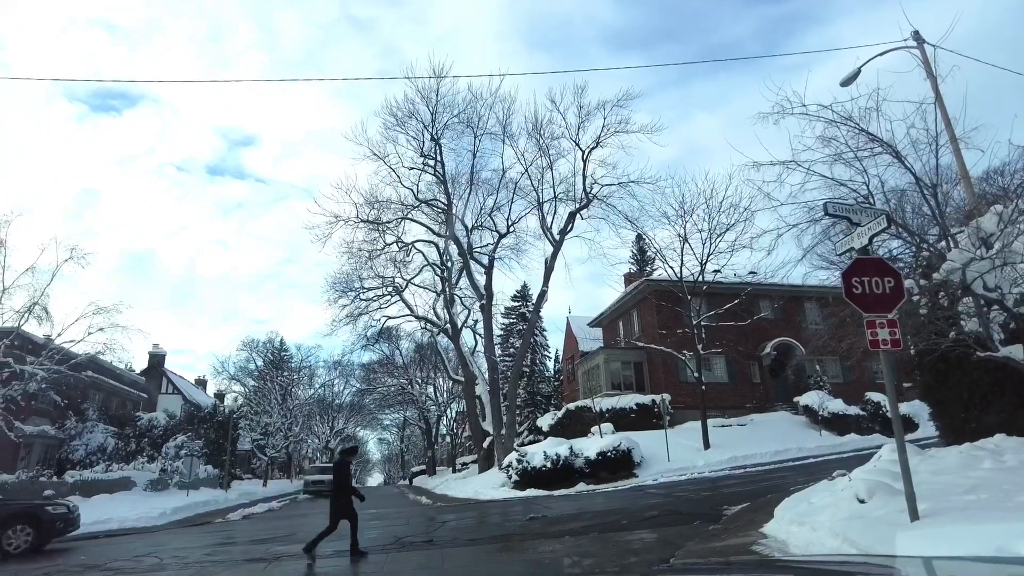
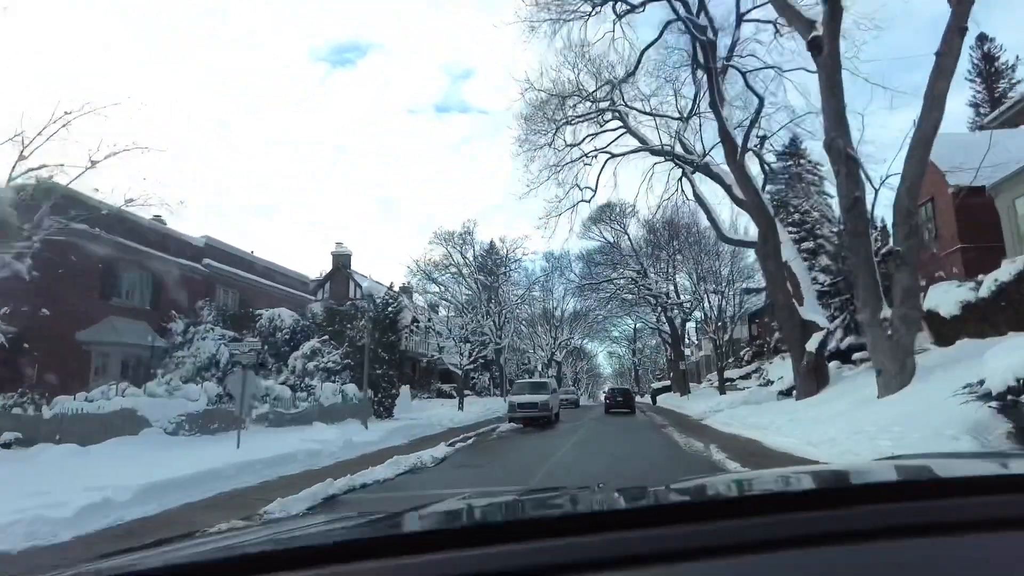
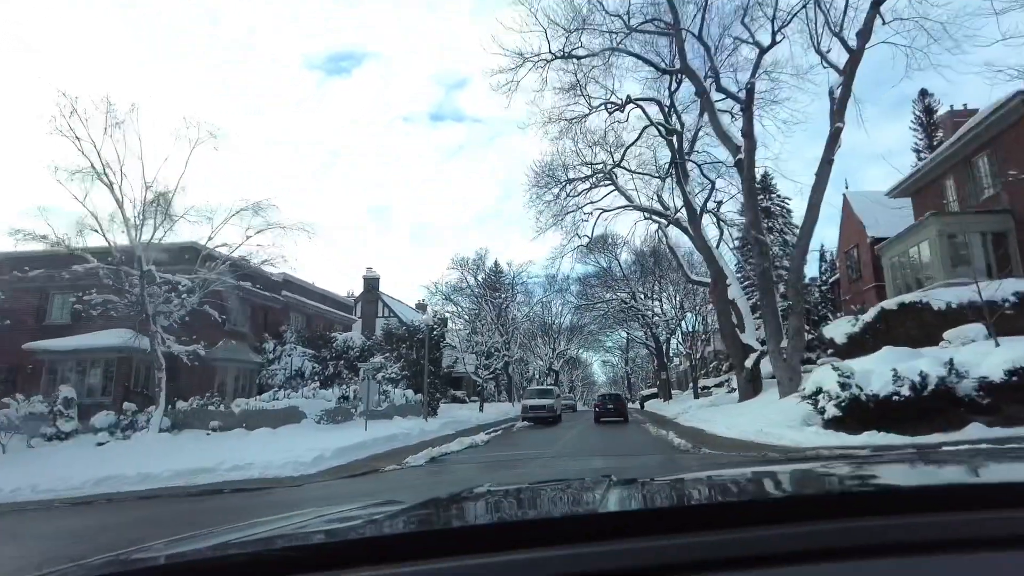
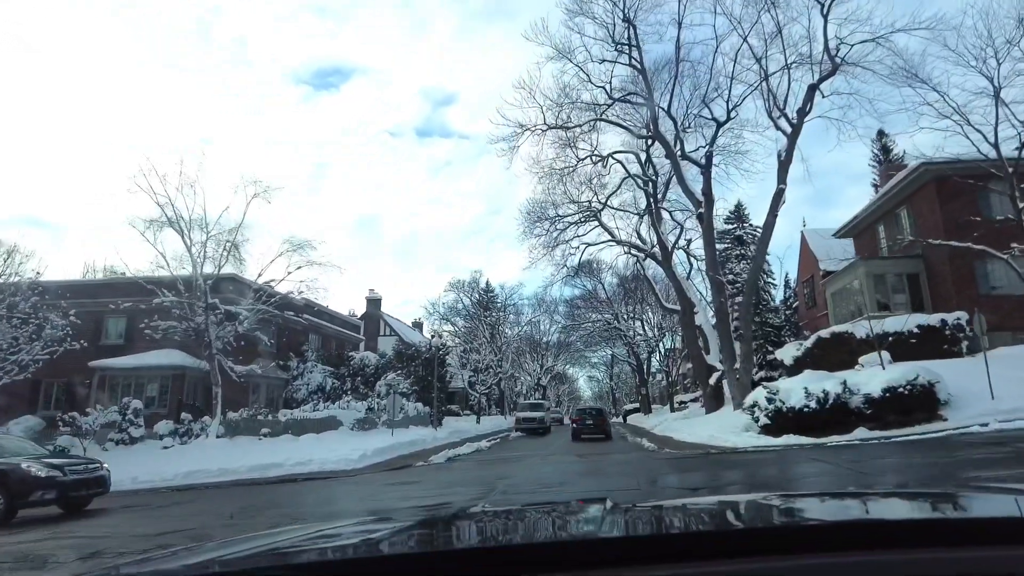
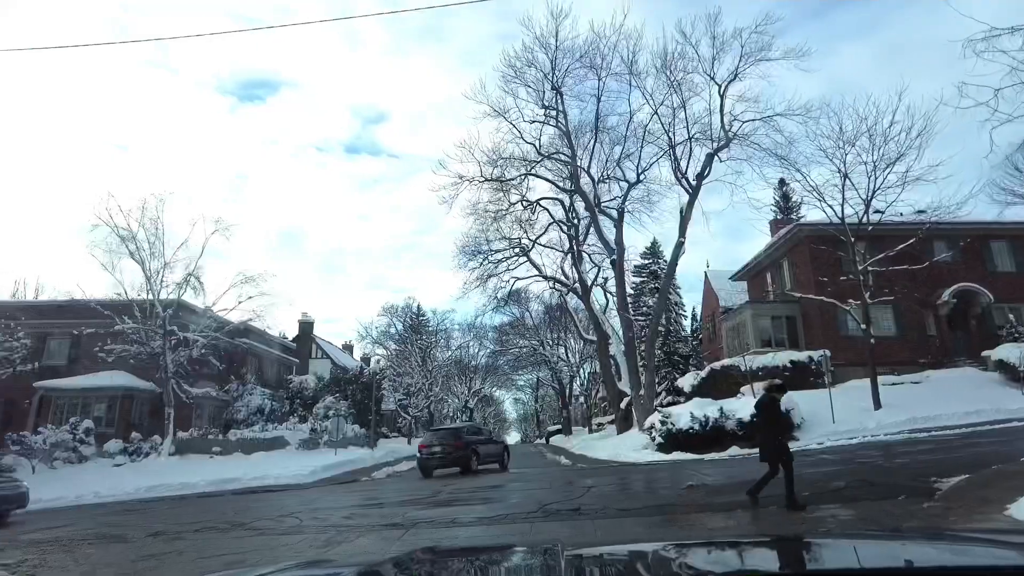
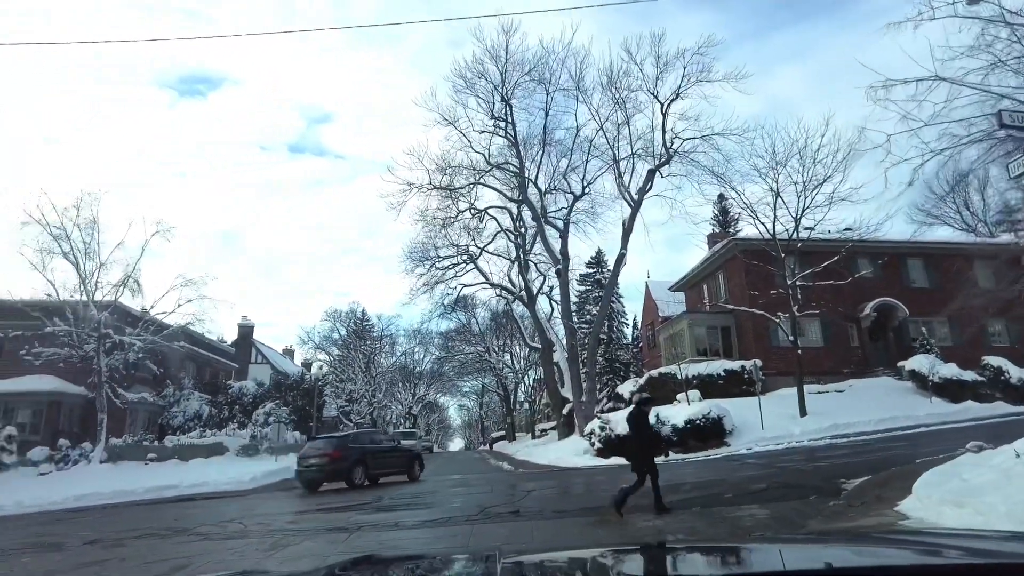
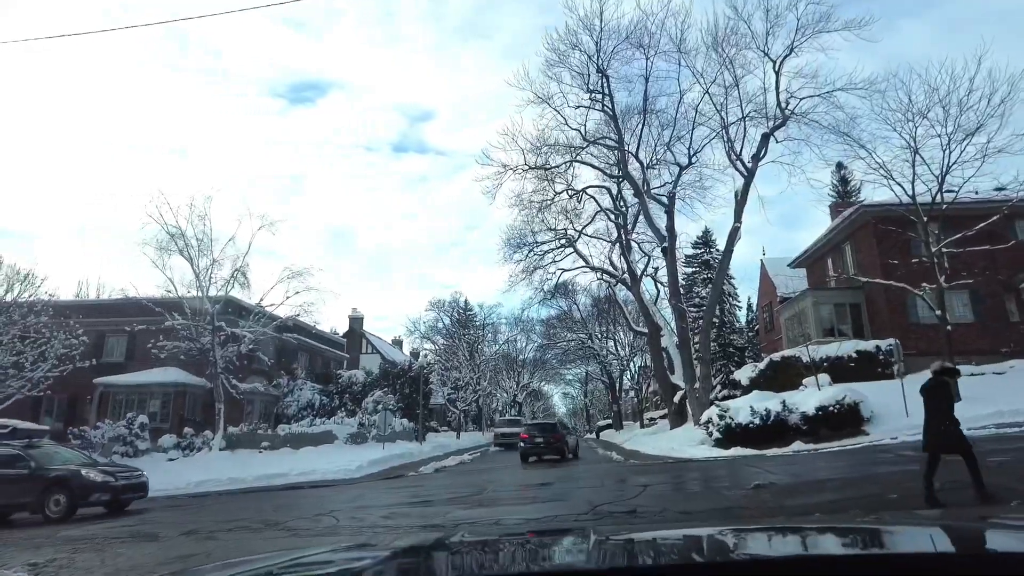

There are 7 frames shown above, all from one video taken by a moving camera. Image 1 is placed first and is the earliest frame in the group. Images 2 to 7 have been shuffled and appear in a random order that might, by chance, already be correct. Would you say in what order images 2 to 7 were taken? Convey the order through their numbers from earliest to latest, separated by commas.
6, 5, 7, 4, 3, 2
